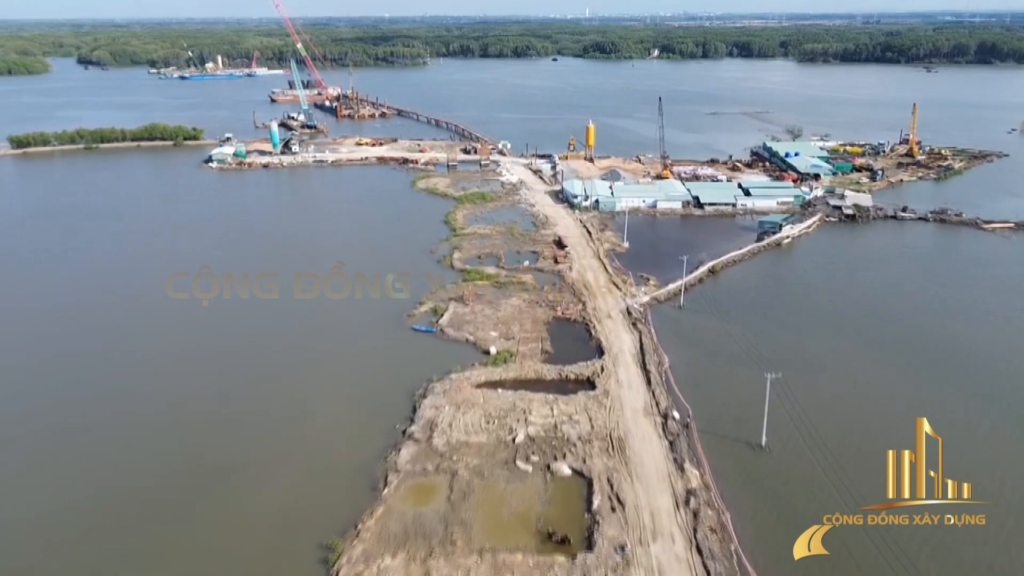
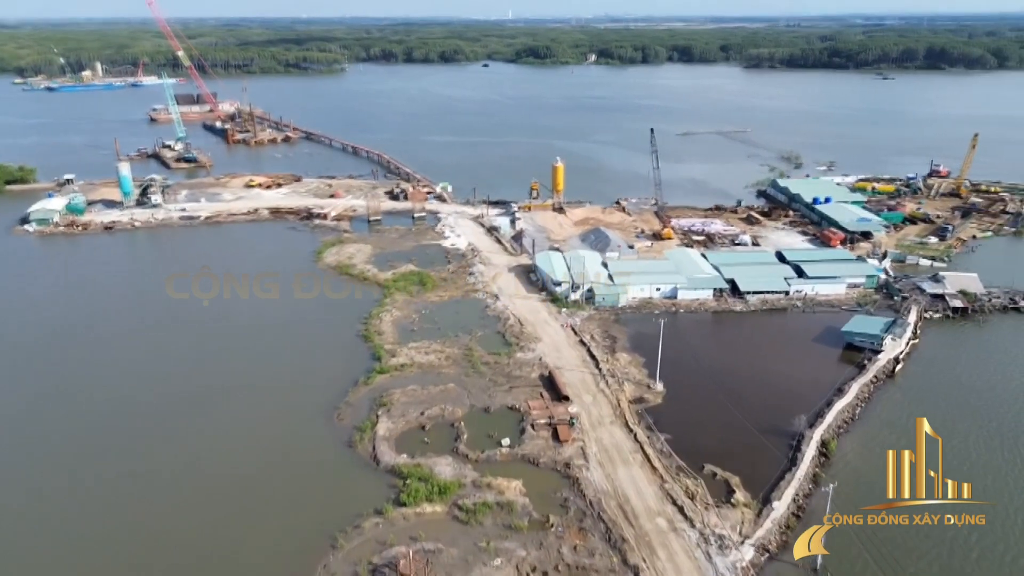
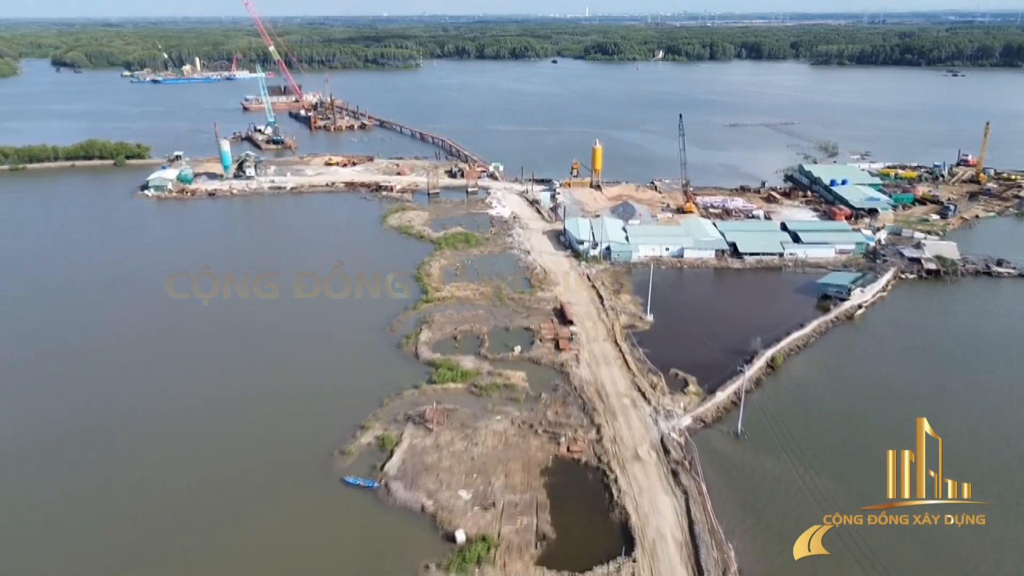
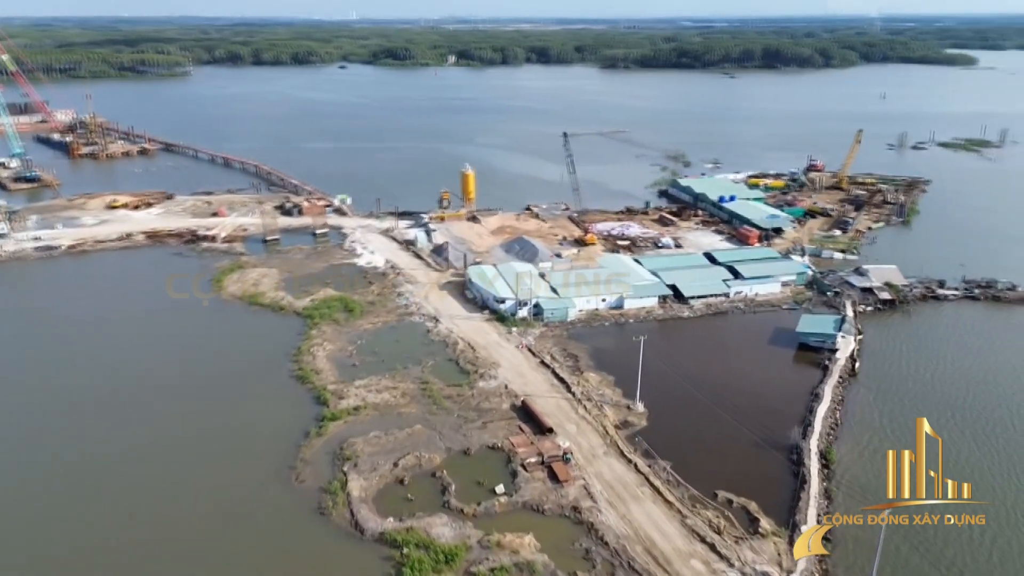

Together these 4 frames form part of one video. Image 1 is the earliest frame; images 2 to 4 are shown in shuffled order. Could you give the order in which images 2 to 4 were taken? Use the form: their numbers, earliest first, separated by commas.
3, 2, 4
